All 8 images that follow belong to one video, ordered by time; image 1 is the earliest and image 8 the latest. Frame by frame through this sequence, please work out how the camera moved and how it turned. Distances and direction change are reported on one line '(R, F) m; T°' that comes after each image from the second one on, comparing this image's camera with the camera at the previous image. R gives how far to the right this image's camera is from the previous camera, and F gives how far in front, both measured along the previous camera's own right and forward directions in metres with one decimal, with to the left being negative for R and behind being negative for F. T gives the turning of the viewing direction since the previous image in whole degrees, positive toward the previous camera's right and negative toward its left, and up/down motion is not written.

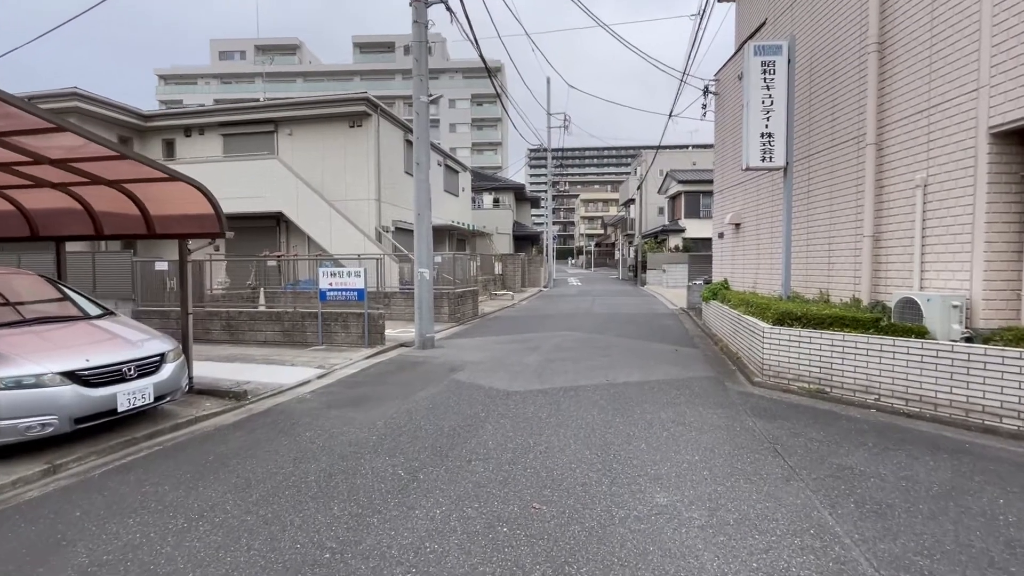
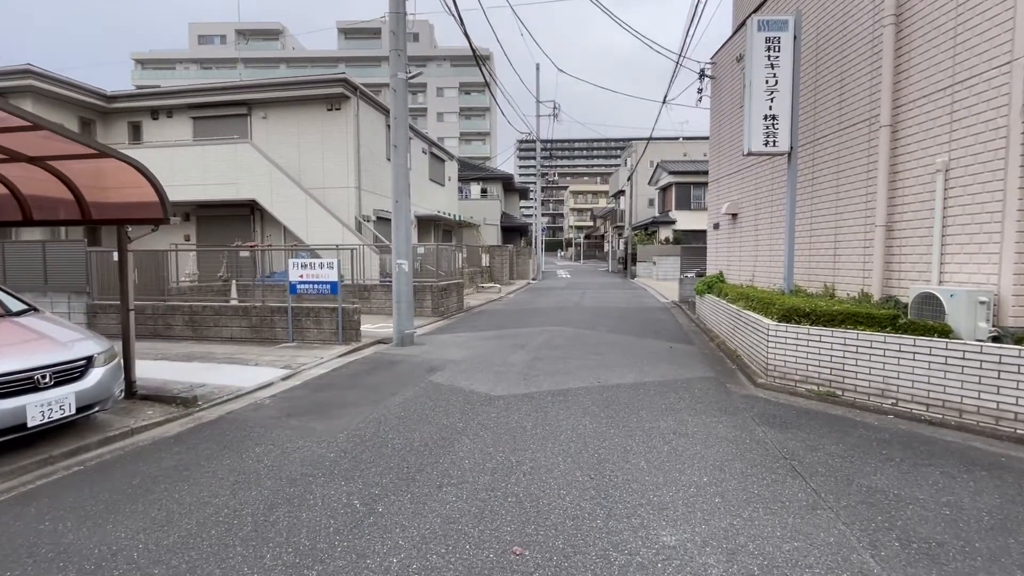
(+0.1, +0.6) m; +1°
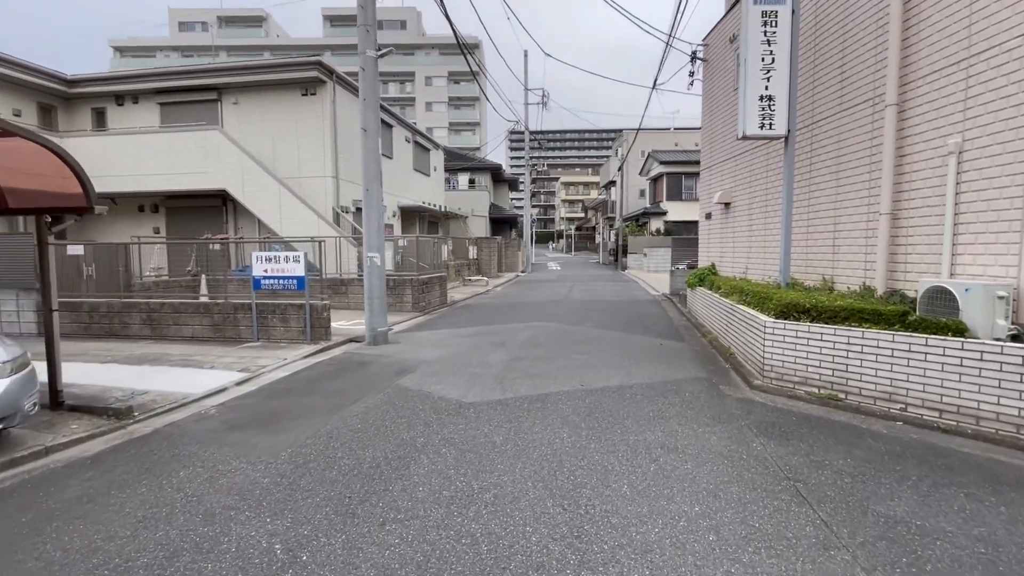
(+0.2, +0.5) m; +1°
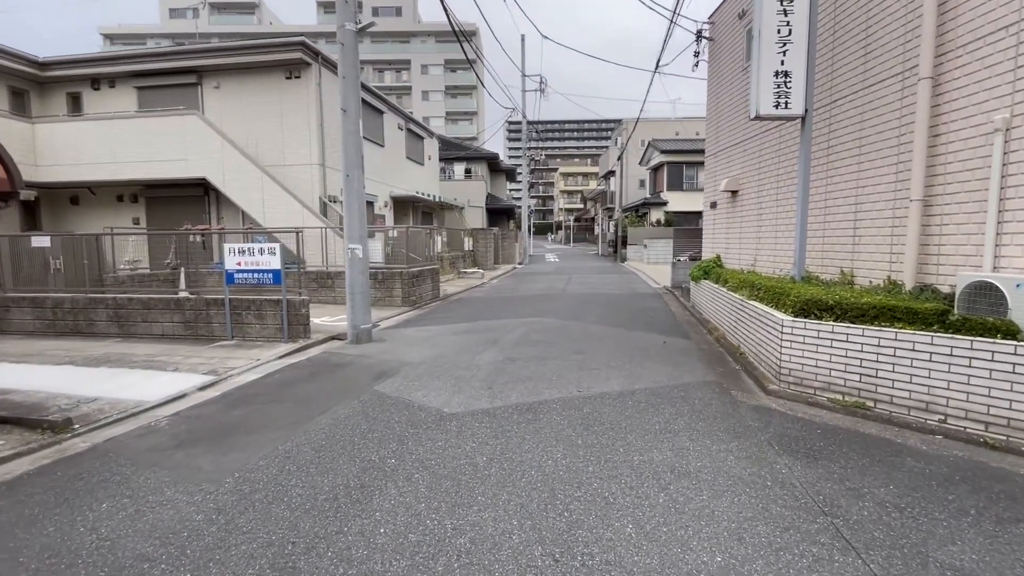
(+0.1, +0.5) m; 0°
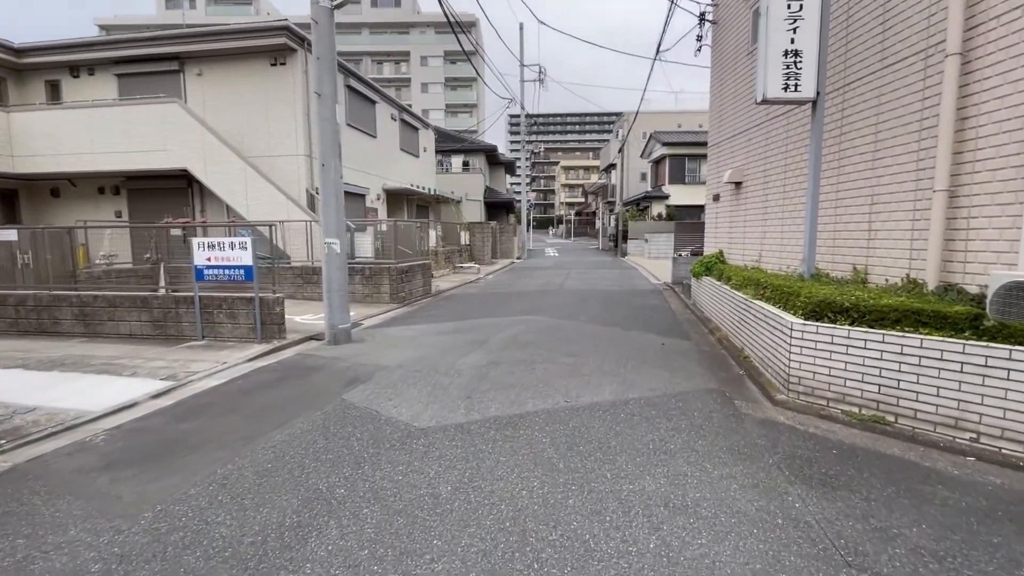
(+0.2, +0.5) m; 0°
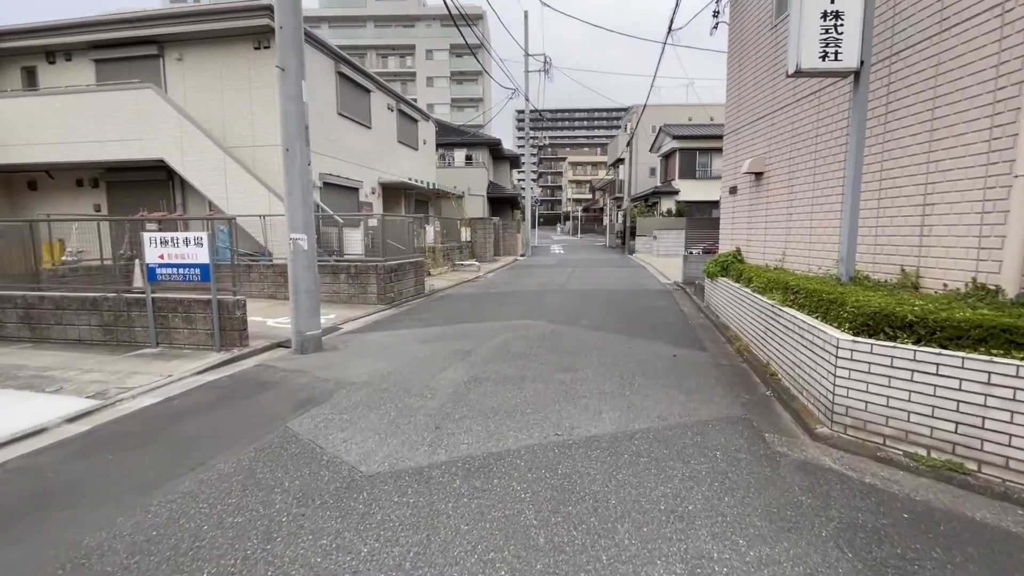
(+0.2, +0.8) m; -1°
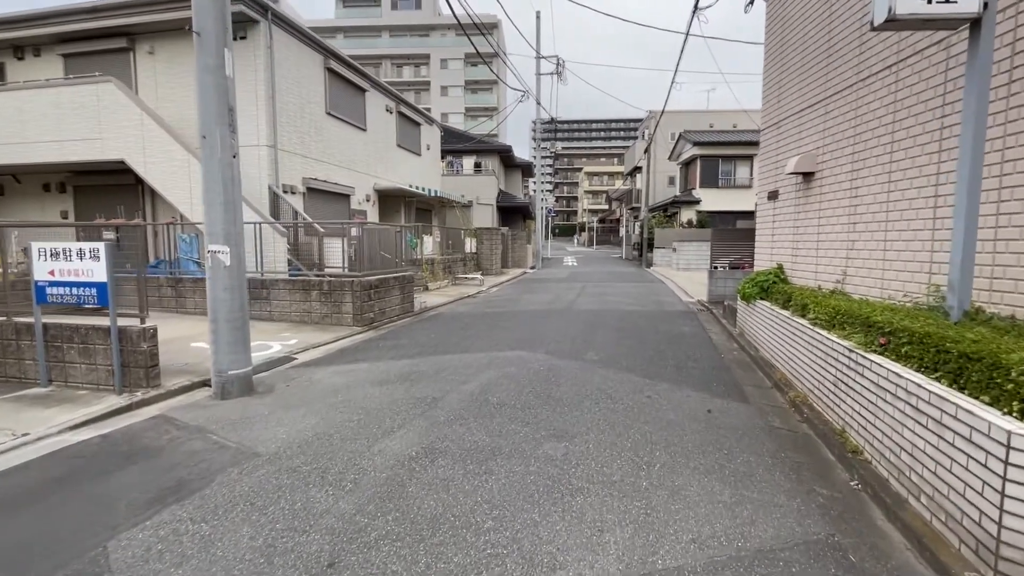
(+0.3, +1.4) m; -2°
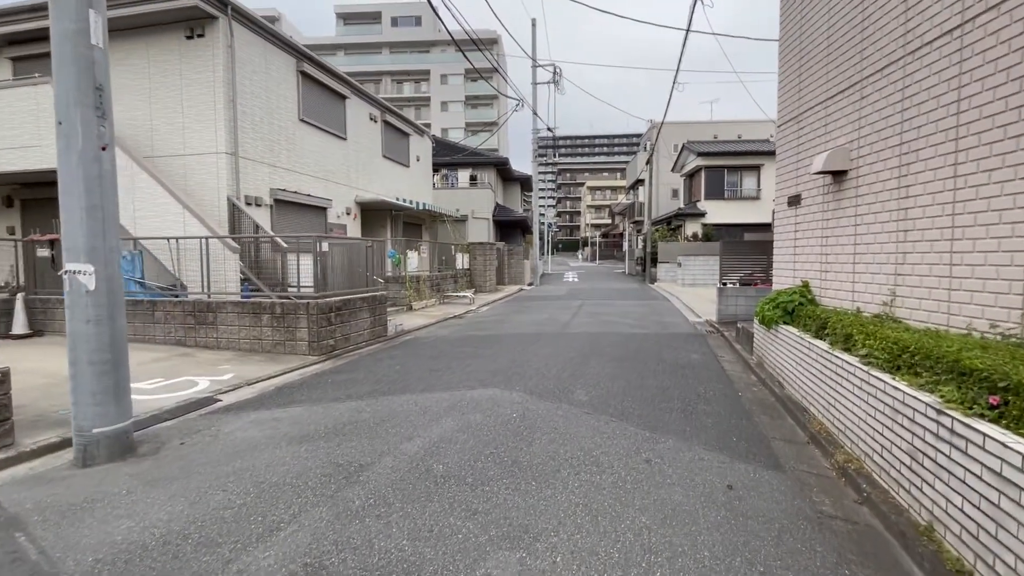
(+0.4, +1.1) m; -1°
